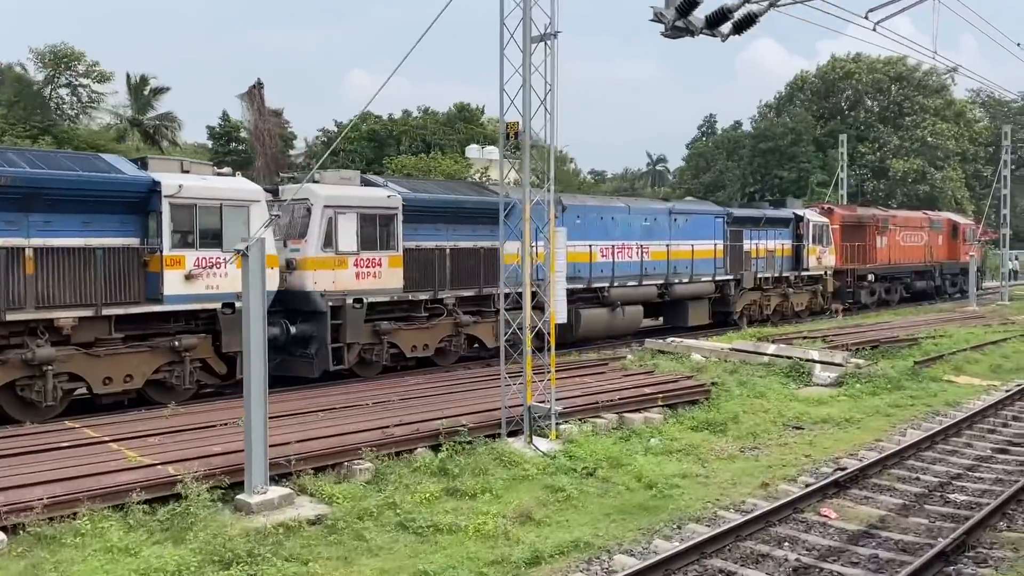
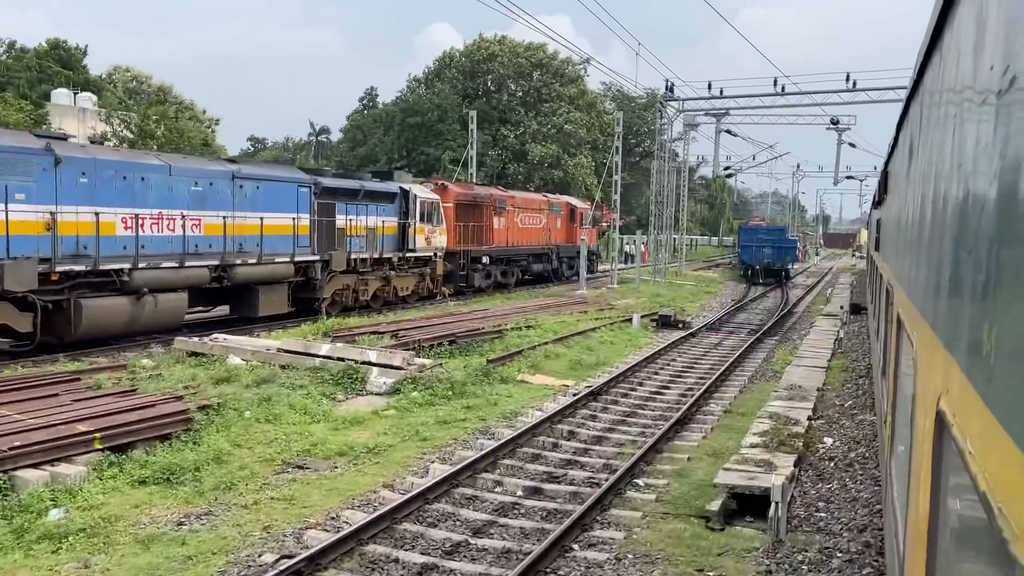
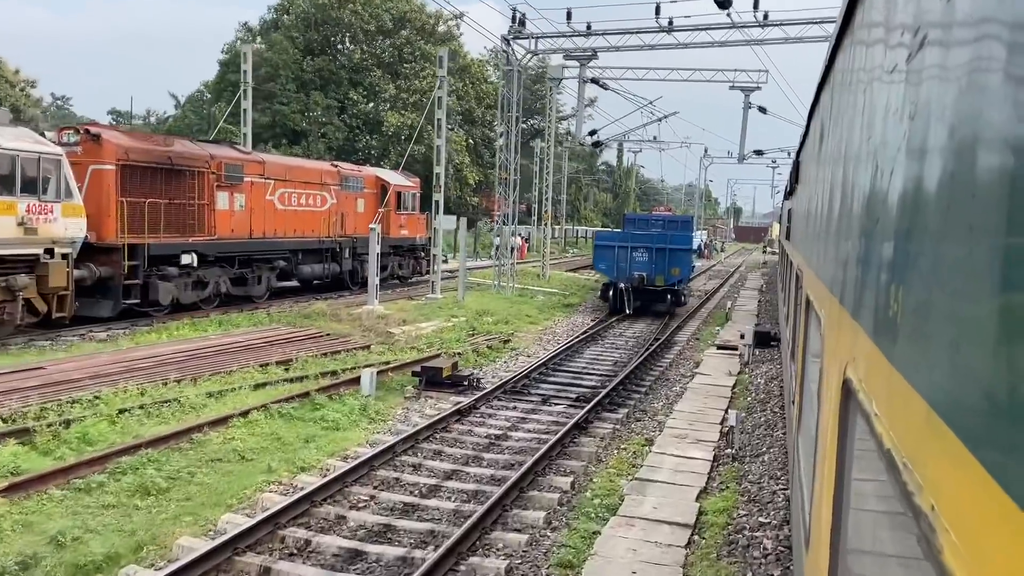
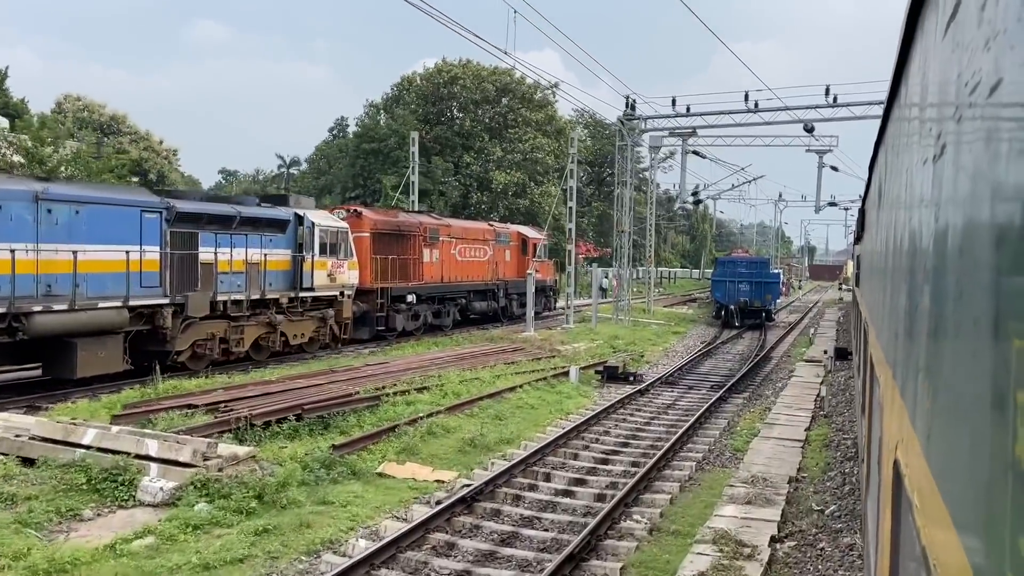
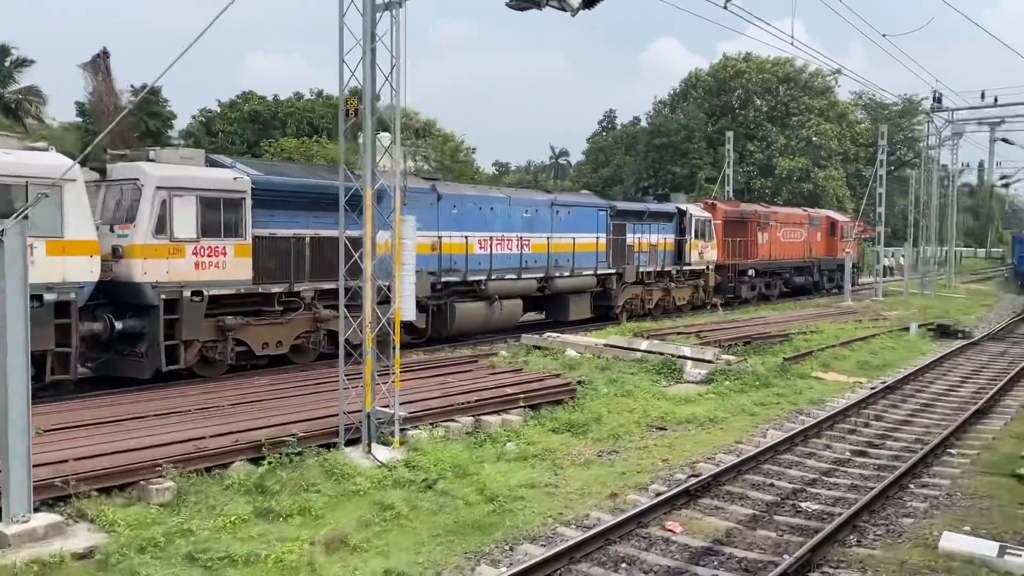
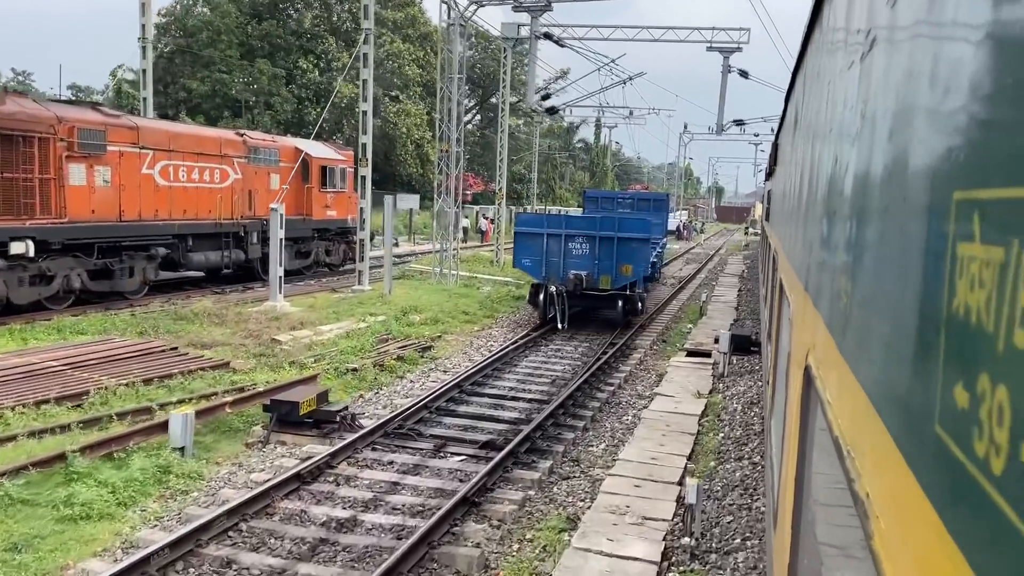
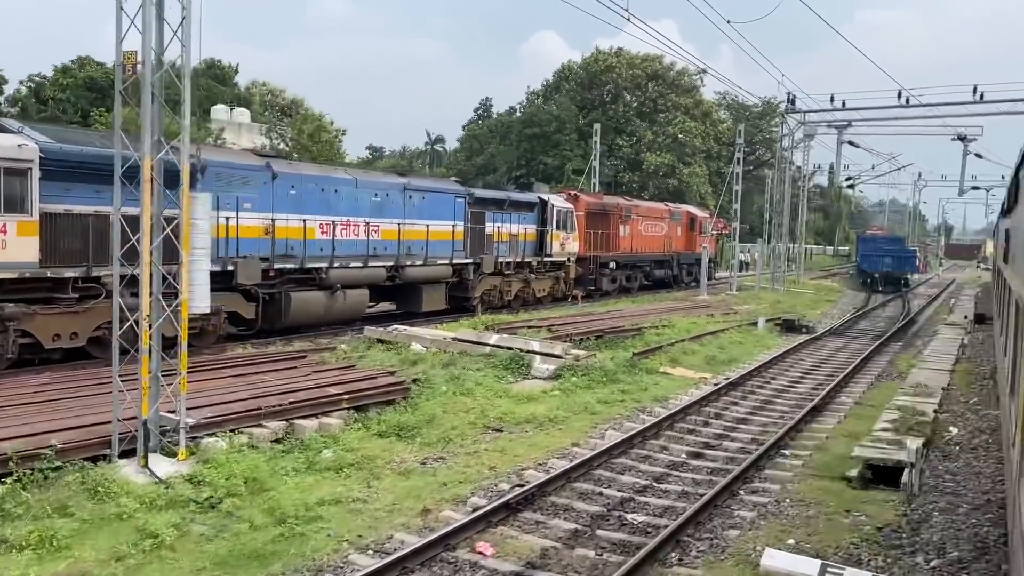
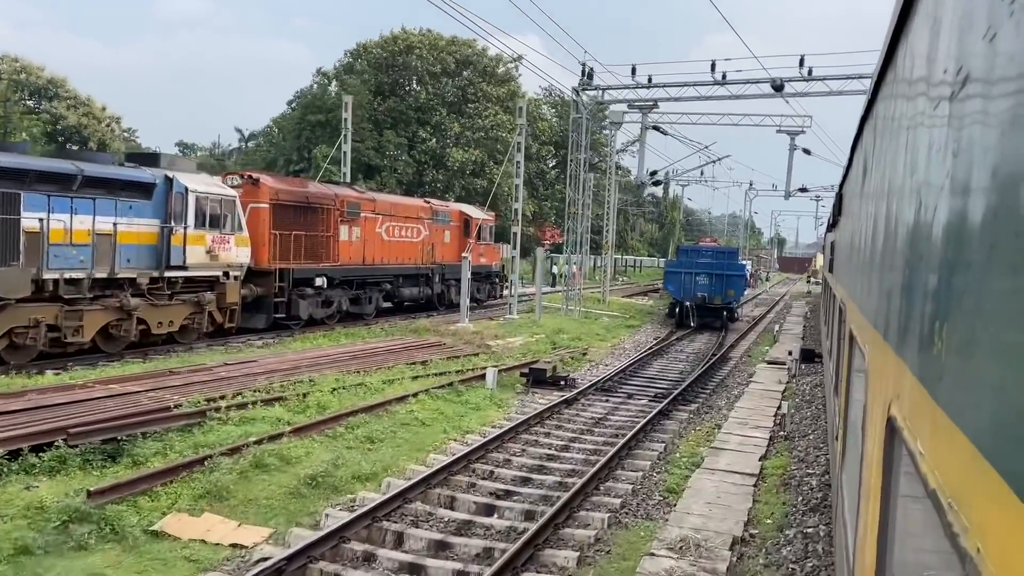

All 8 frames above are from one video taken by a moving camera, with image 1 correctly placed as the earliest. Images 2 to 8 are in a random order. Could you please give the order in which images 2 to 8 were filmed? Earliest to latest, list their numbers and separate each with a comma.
5, 7, 2, 4, 8, 3, 6
